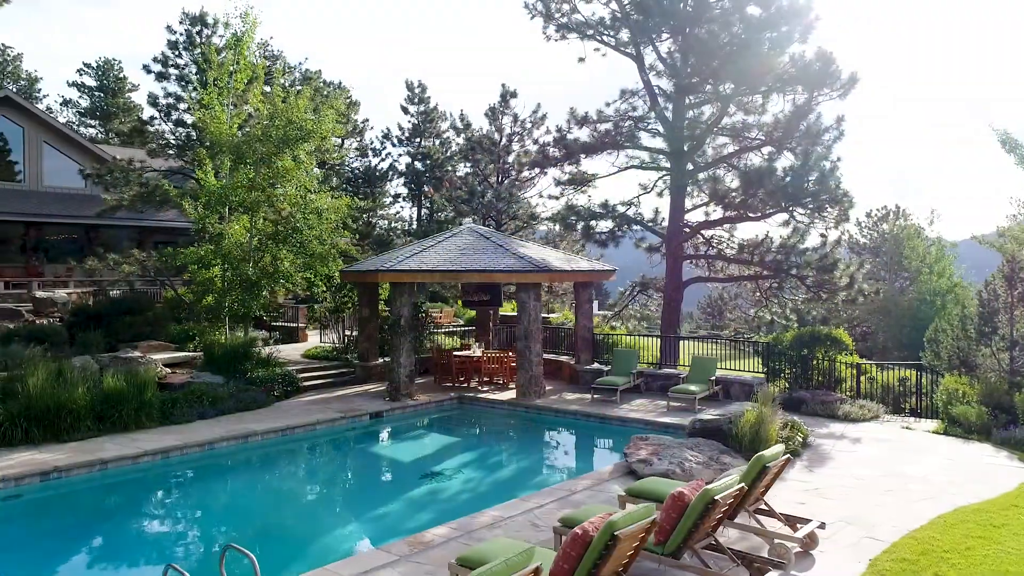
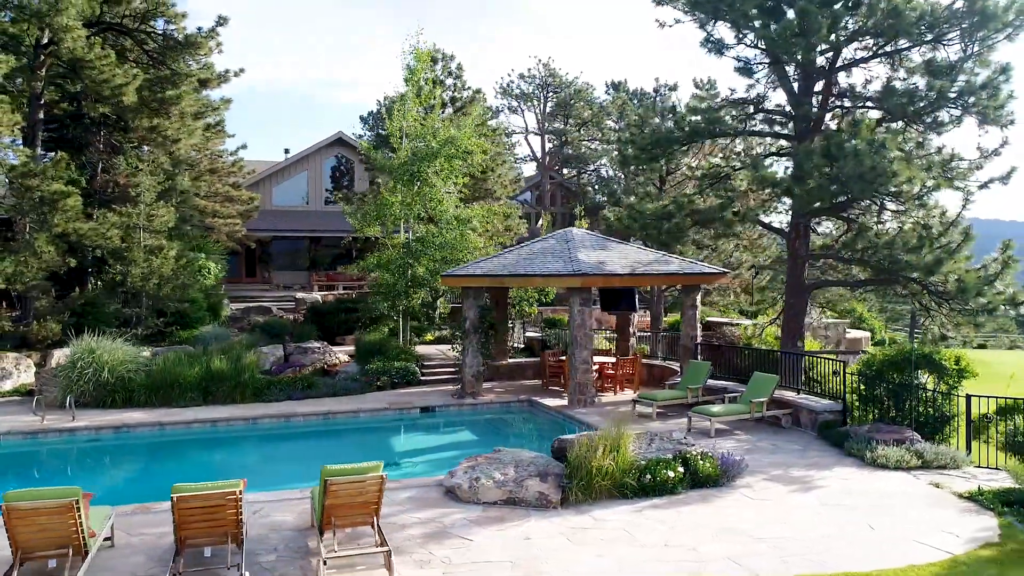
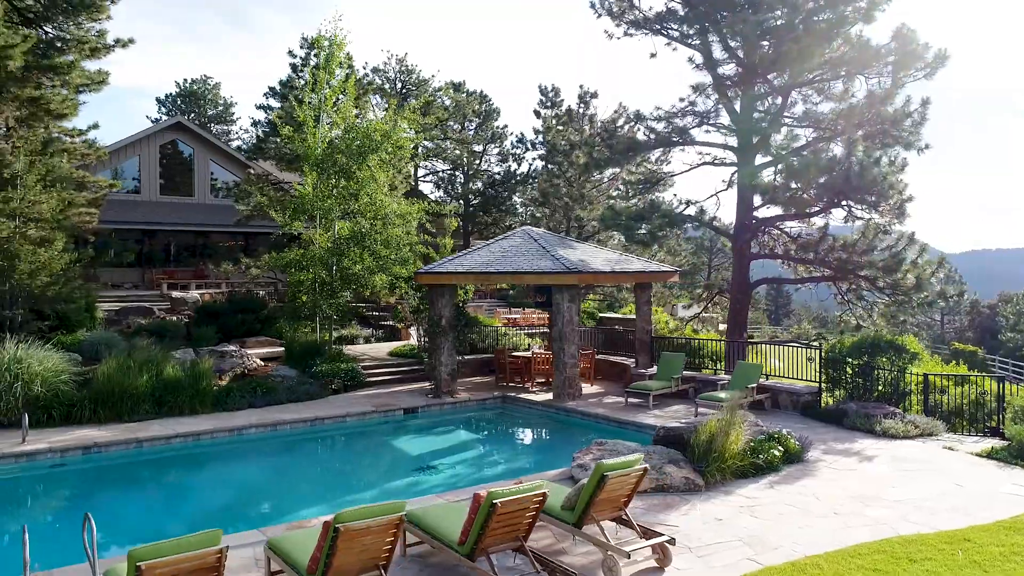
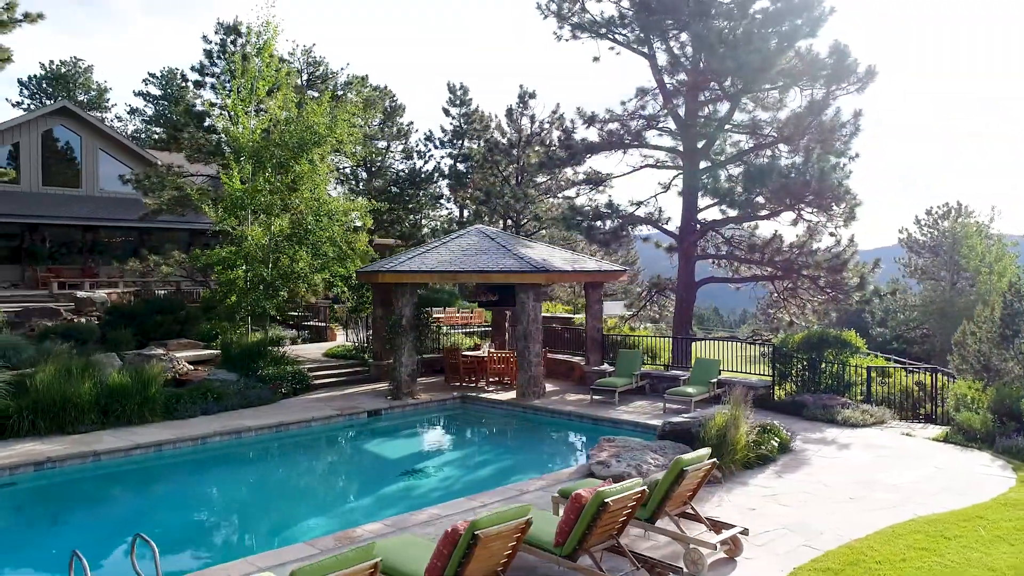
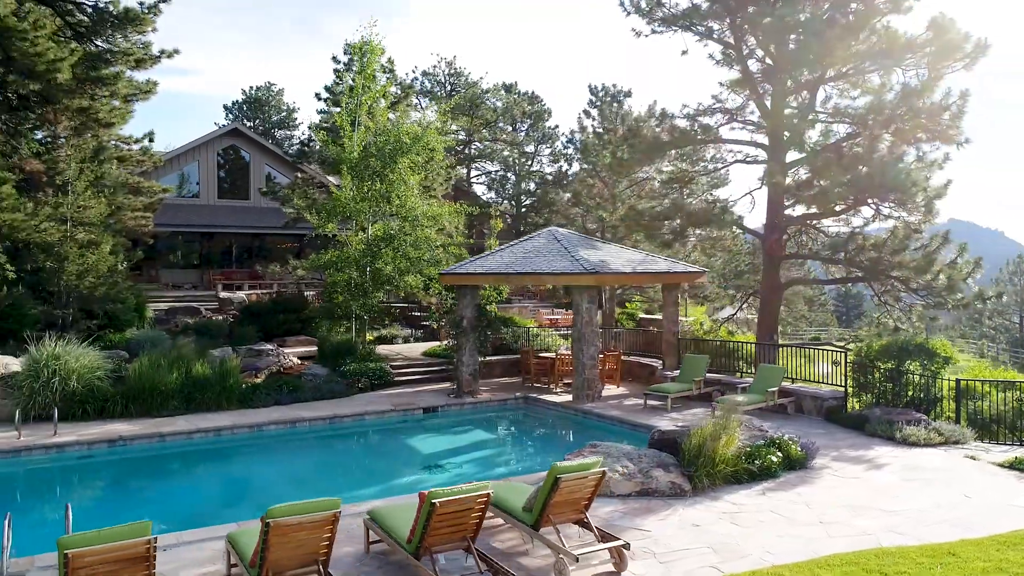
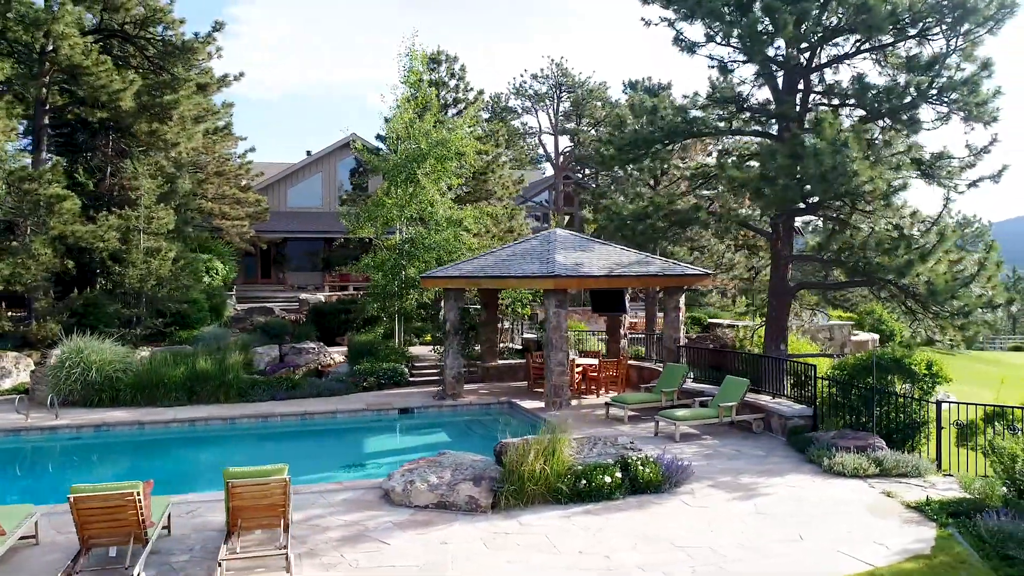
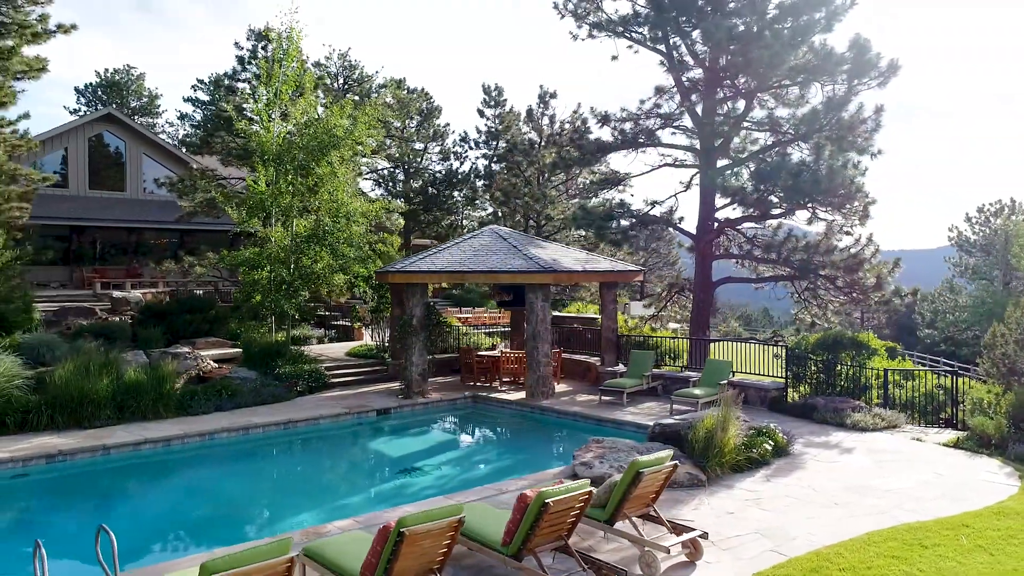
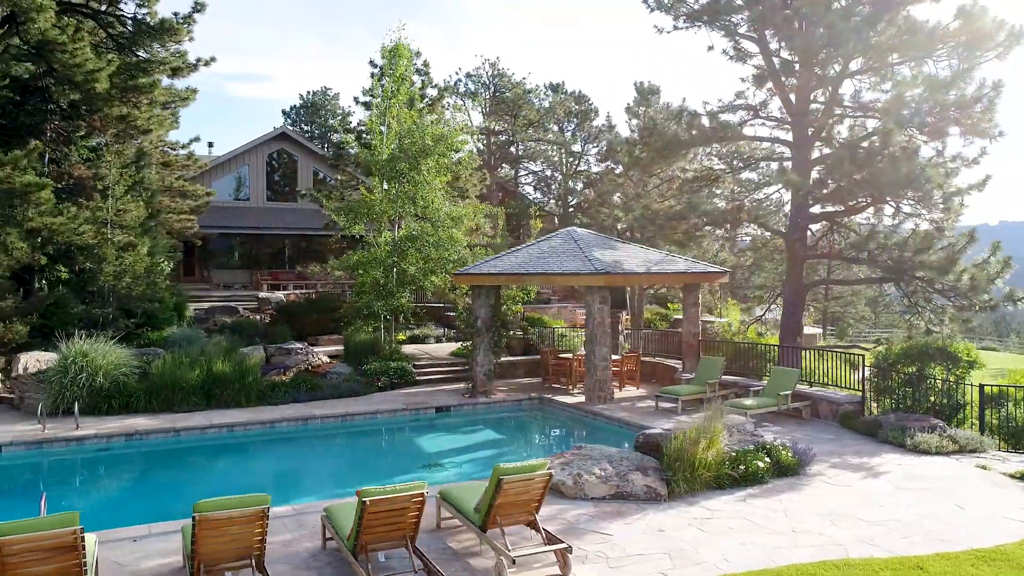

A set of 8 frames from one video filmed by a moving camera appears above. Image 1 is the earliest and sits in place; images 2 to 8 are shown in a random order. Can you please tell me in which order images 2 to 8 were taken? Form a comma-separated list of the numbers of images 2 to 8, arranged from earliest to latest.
4, 7, 3, 5, 8, 2, 6
